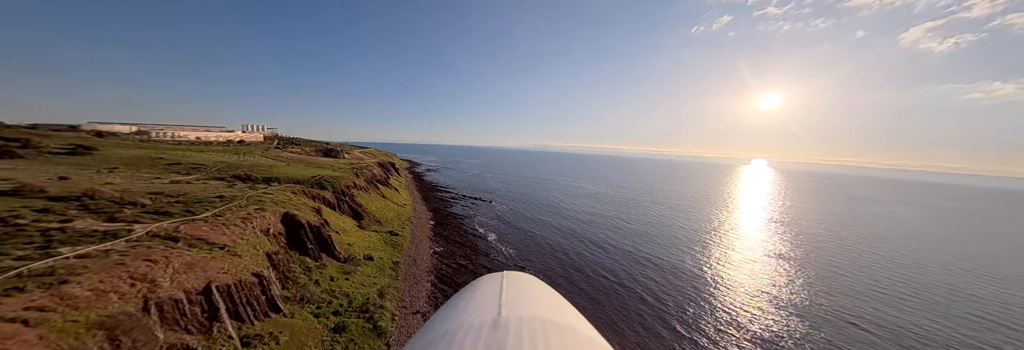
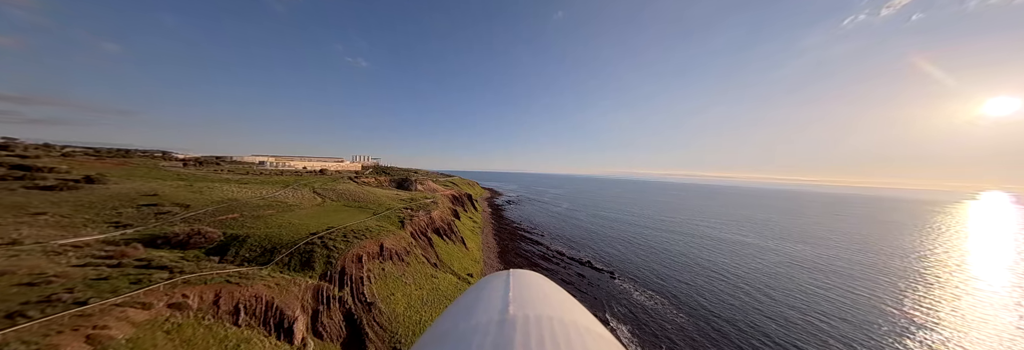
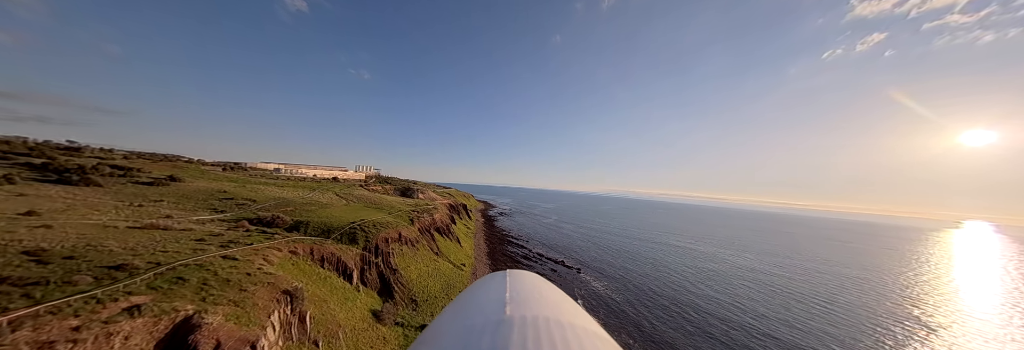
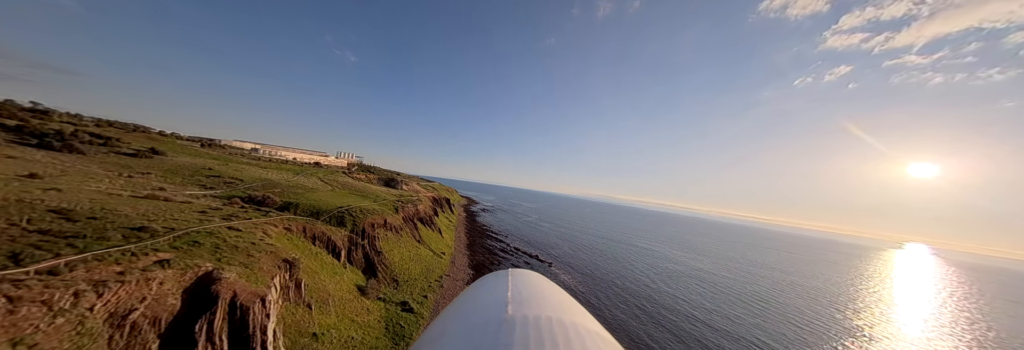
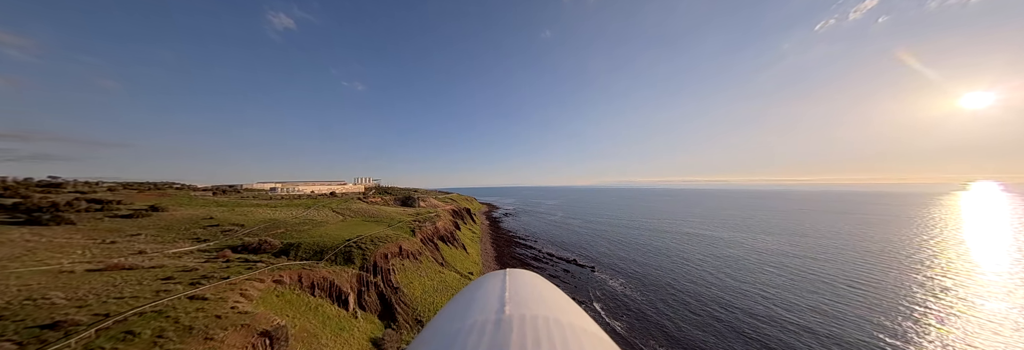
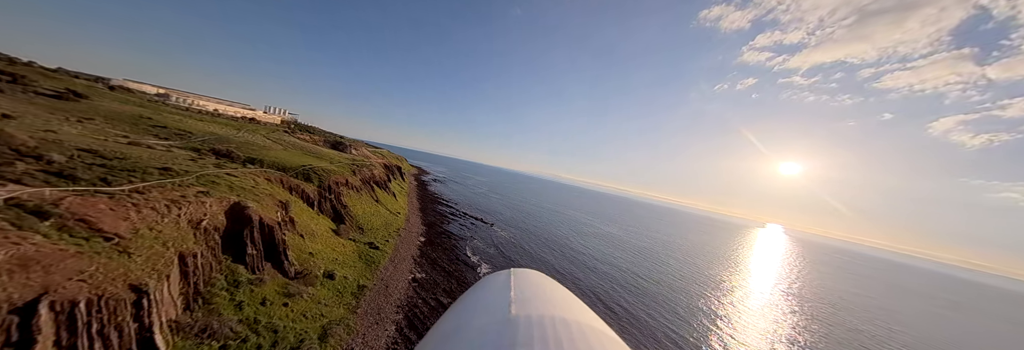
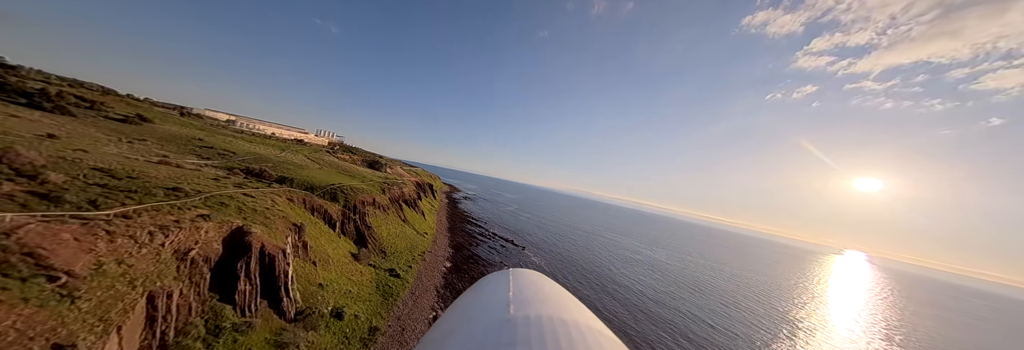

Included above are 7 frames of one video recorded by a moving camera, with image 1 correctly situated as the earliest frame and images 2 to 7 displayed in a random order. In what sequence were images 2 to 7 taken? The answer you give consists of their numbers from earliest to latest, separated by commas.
6, 7, 4, 3, 5, 2
